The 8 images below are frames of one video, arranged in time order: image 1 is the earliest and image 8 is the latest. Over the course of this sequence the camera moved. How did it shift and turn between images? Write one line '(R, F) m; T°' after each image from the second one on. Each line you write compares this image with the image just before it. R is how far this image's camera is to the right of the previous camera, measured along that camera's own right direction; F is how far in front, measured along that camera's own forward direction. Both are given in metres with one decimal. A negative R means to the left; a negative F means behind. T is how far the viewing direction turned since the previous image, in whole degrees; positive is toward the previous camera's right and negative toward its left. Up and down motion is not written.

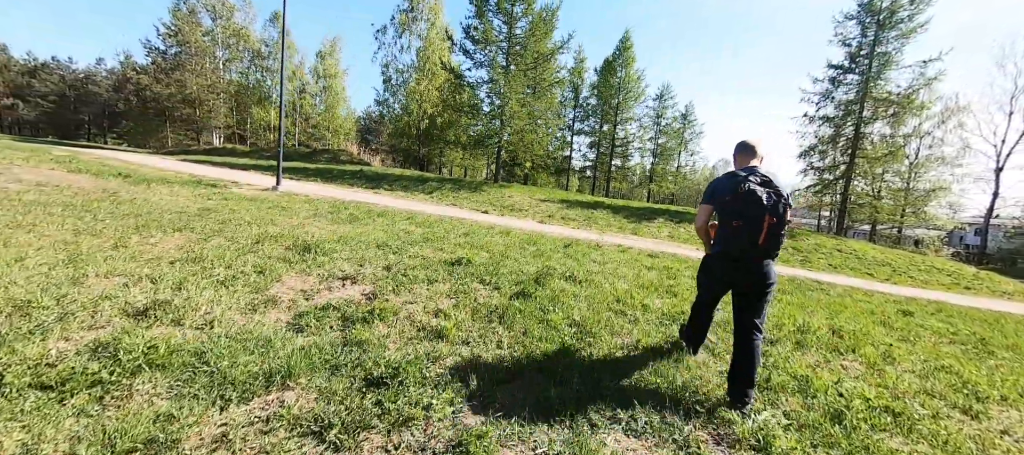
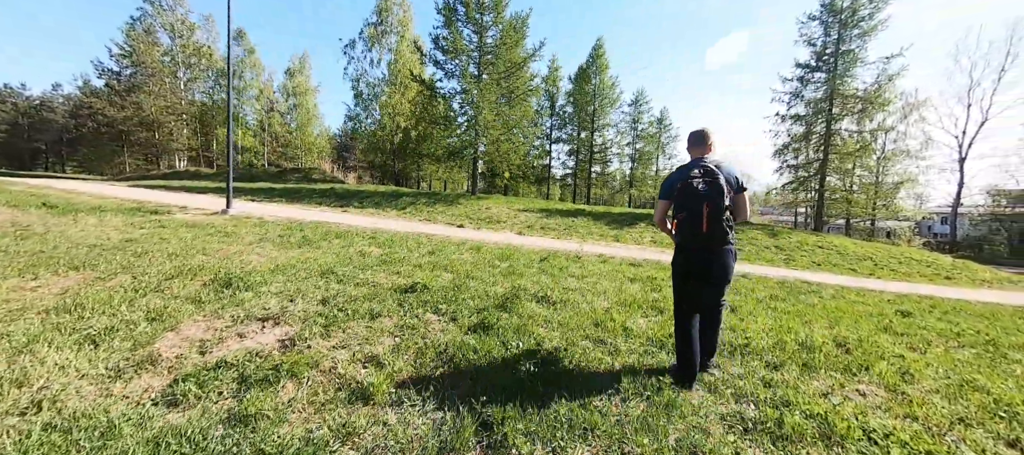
(+0.3, +0.6) m; +2°
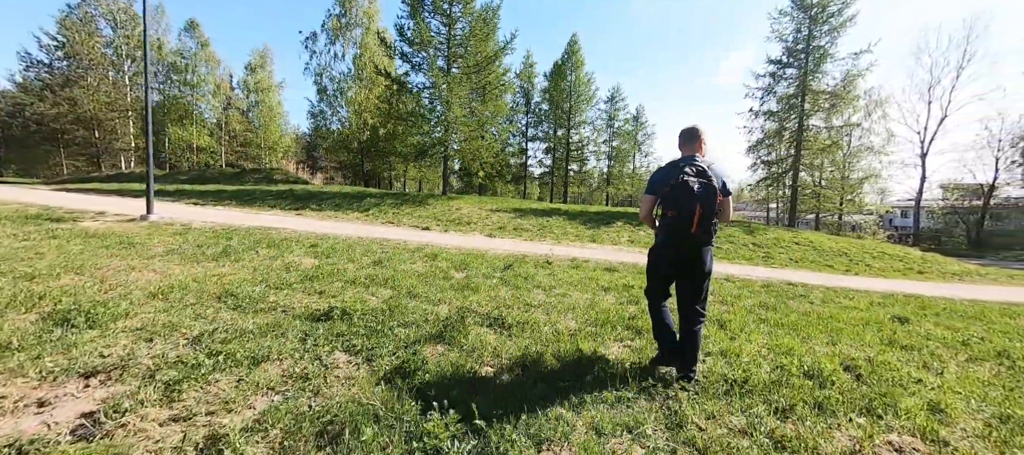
(+0.4, +0.9) m; +3°
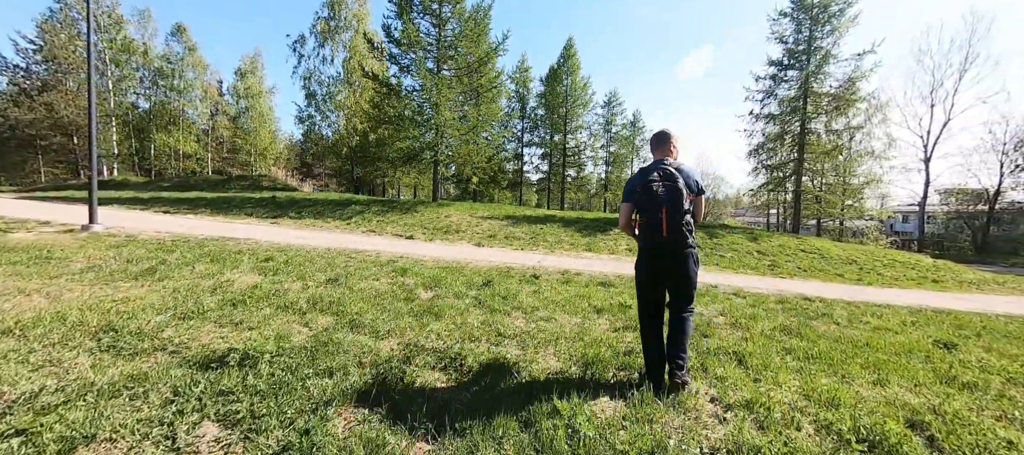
(+0.3, +0.8) m; 0°
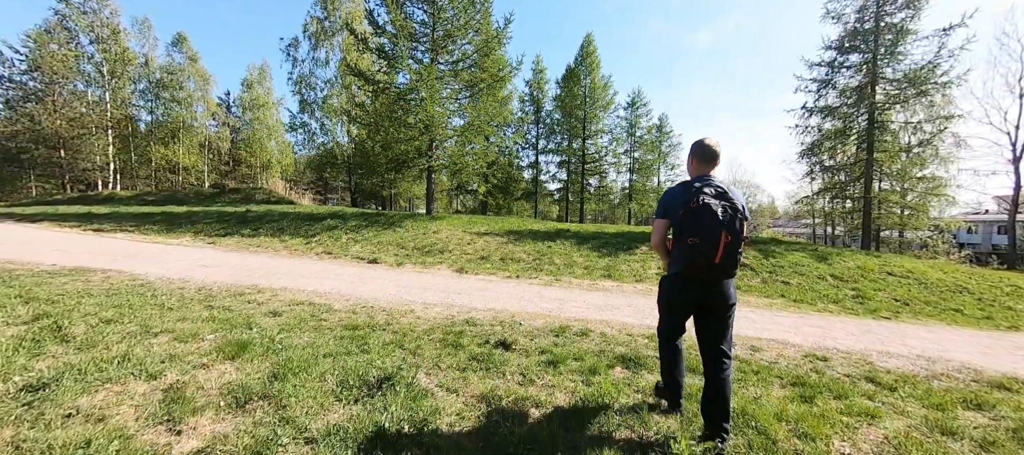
(+0.7, +2.9) m; -4°
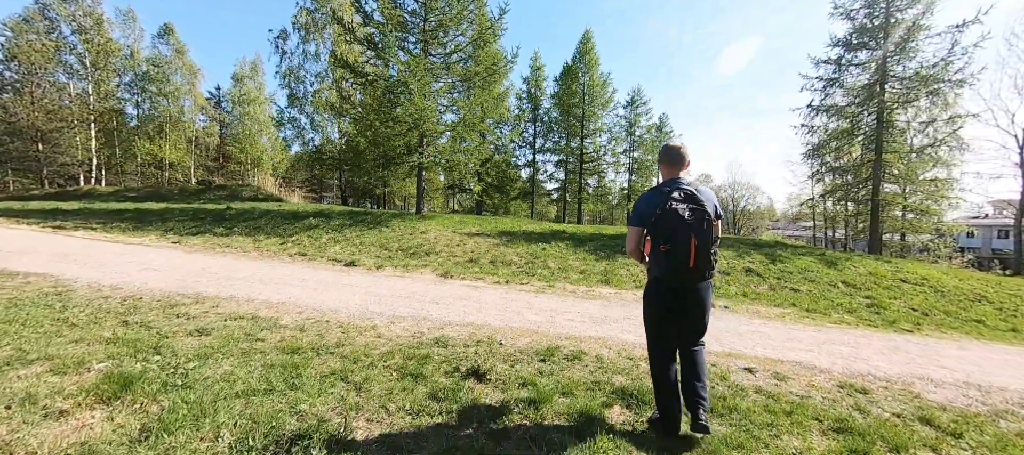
(+0.2, +0.7) m; 0°
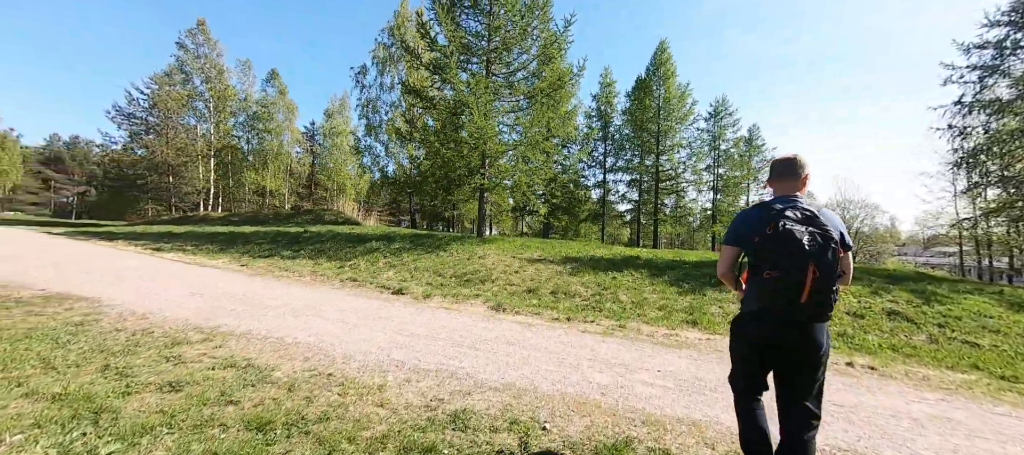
(+0.2, +1.1) m; -11°
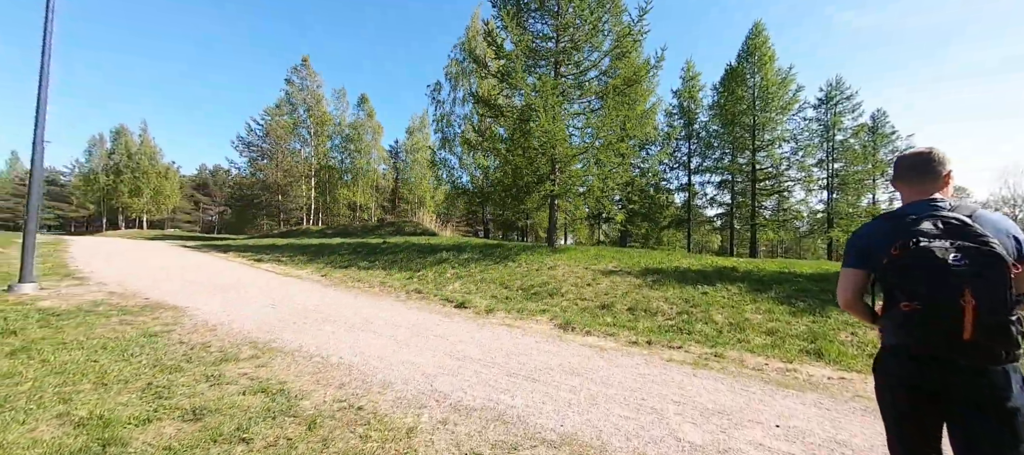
(+0.1, +0.7) m; -11°
